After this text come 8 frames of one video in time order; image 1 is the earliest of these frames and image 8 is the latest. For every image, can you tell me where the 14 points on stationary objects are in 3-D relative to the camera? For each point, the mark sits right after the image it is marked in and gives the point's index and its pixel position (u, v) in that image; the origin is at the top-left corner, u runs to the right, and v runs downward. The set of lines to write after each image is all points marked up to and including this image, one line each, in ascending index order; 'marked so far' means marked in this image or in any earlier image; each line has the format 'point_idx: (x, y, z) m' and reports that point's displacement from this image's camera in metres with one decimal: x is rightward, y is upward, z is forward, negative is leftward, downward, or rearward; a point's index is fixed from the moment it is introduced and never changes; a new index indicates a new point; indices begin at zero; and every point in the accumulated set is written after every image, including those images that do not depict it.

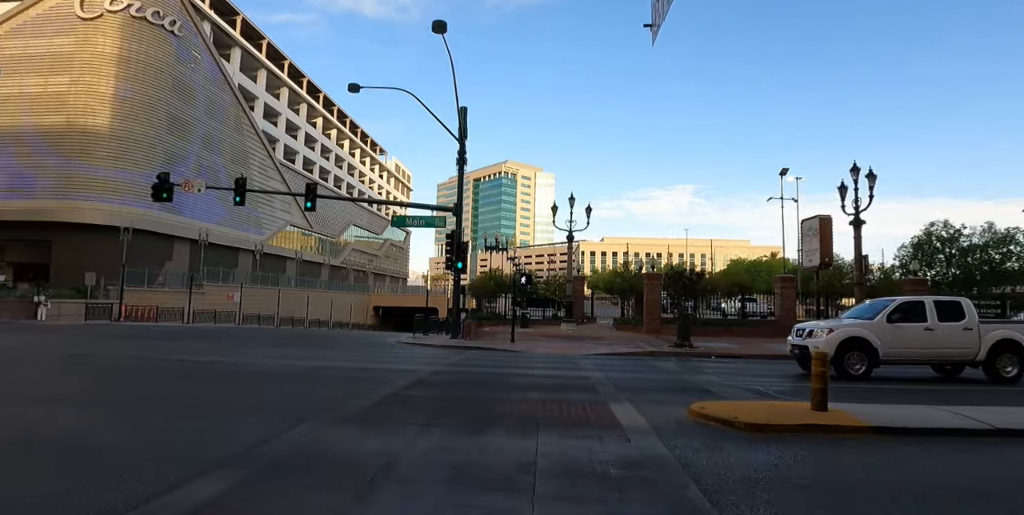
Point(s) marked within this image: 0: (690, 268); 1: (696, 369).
0: (+7.0, -0.4, +19.5) m
1: (+5.0, -3.0, +13.8) m
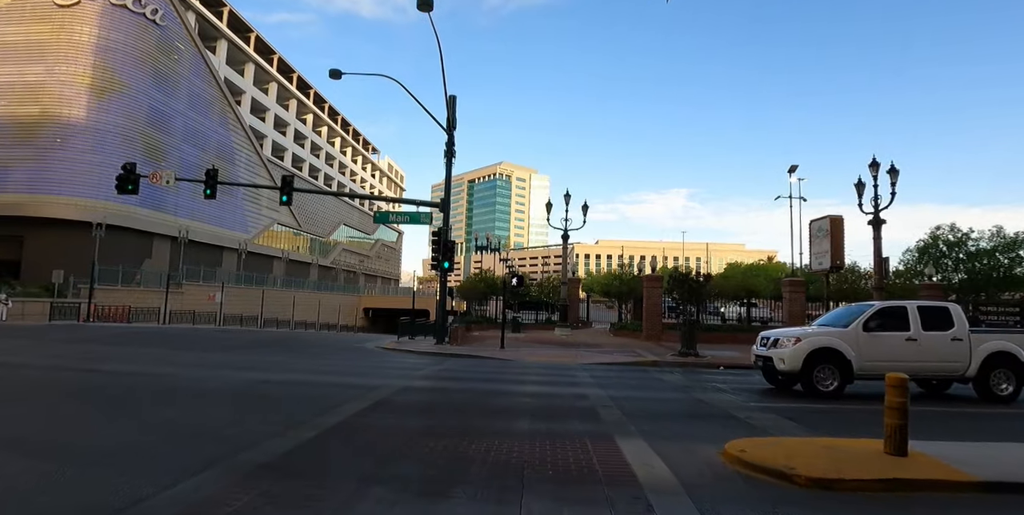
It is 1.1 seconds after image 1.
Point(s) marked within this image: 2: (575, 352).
0: (+6.7, -0.5, +18.0) m
1: (+4.7, -3.0, +12.2) m
2: (+2.3, -3.5, +18.2) m
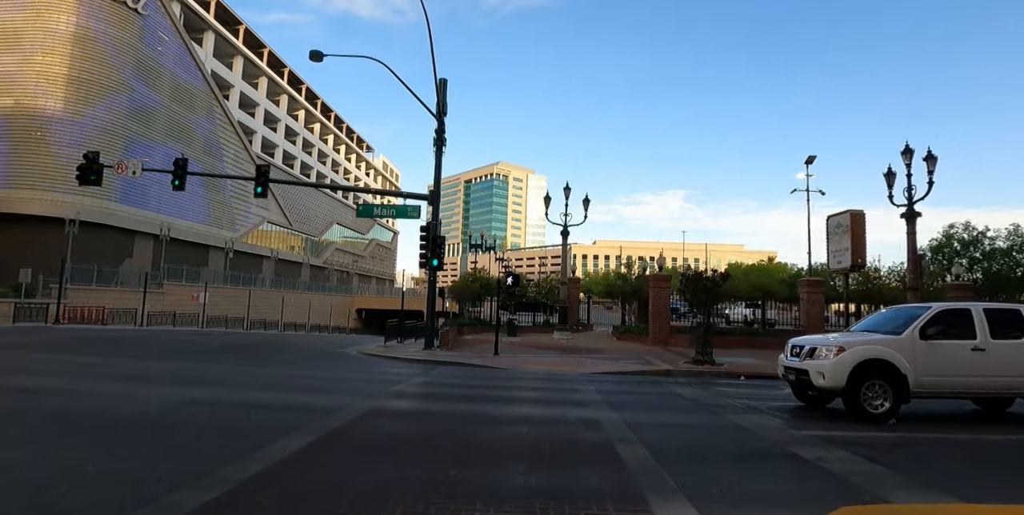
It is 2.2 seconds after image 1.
0: (+6.5, -0.4, +16.2) m
1: (+4.6, -2.9, +10.4) m
2: (+2.1, -3.4, +16.4) m
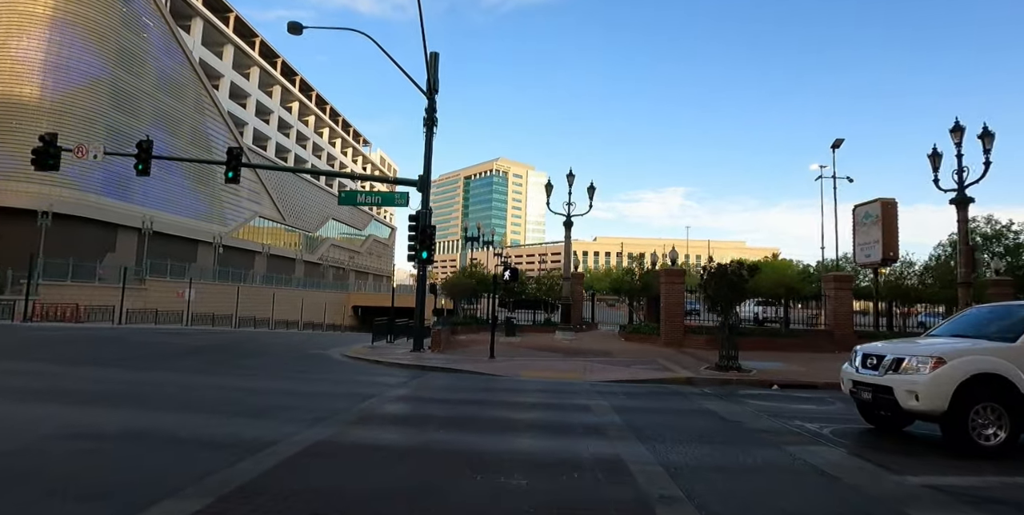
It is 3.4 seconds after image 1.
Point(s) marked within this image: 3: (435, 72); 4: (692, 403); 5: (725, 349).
0: (+6.5, -0.1, +14.3) m
1: (+4.5, -2.7, +8.5) m
2: (+2.1, -3.1, +14.5) m
3: (-3.0, +7.1, +19.2) m
4: (+3.4, -2.7, +9.3) m
5: (+5.7, -2.5, +13.6) m
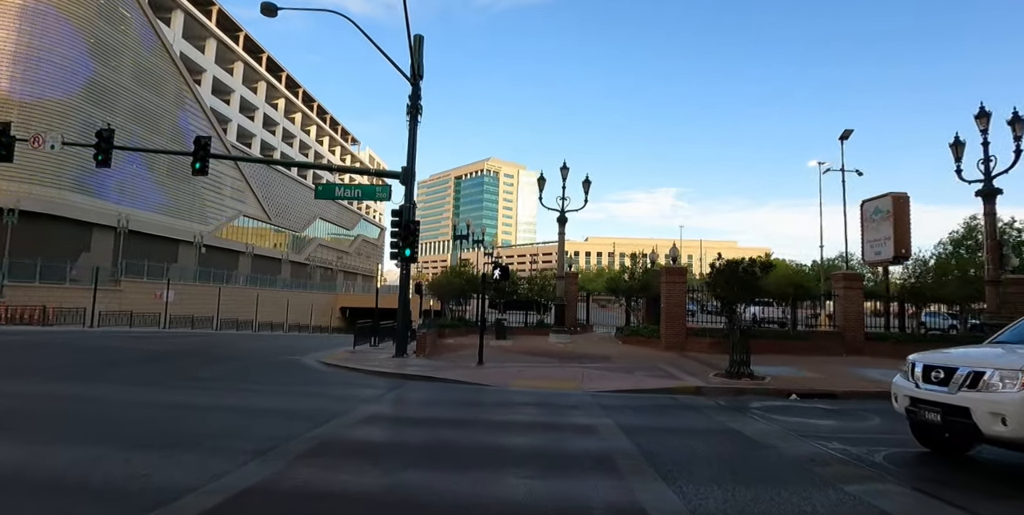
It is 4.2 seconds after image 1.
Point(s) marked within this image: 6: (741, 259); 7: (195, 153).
0: (+6.2, 0.0, +13.2) m
1: (+4.3, -2.6, +7.3) m
2: (+1.8, -3.0, +13.3) m
3: (-3.3, +7.2, +17.9) m
4: (+3.2, -2.6, +8.1) m
5: (+5.5, -2.4, +12.4) m
6: (+6.2, -0.1, +13.4) m
7: (-11.3, +3.7, +18.0) m
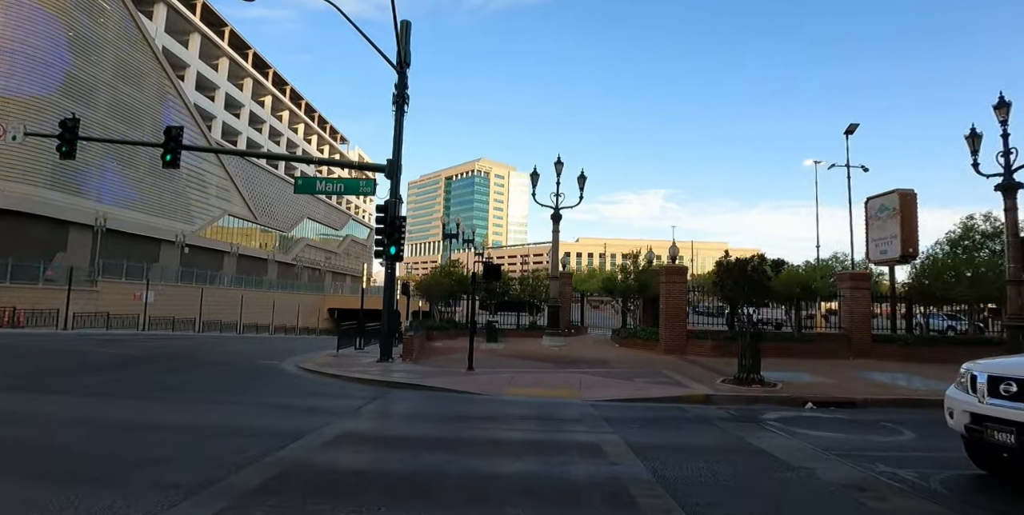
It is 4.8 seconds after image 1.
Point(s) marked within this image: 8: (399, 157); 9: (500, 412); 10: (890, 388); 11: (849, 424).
0: (+6.0, 0.0, +12.3) m
1: (+4.2, -2.5, +6.5) m
2: (+1.6, -3.0, +12.4) m
3: (-3.6, +7.2, +17.0) m
4: (+3.1, -2.5, +7.2) m
5: (+5.3, -2.3, +11.5) m
6: (+6.0, 0.0, +12.6) m
7: (-11.6, +3.8, +16.9) m
8: (-3.5, +3.1, +15.5) m
9: (-0.2, -2.9, +9.2) m
10: (+8.7, -3.0, +11.6) m
11: (+5.6, -2.8, +8.4) m
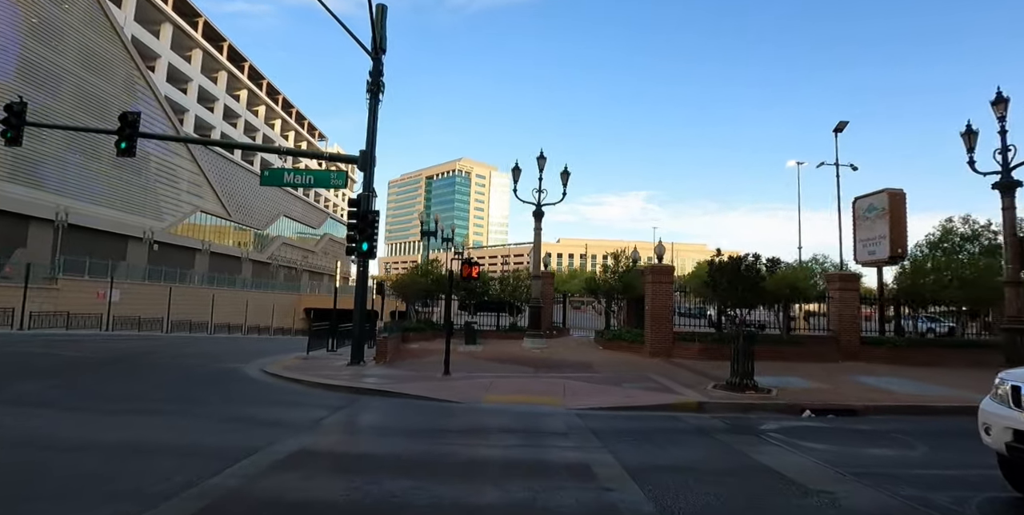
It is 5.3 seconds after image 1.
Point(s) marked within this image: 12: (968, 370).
0: (+5.6, +0.1, +11.7) m
1: (+4.0, -2.5, +5.8) m
2: (+1.1, -2.9, +11.6) m
3: (-4.1, +7.3, +16.0) m
4: (+2.8, -2.5, +6.5) m
5: (+4.9, -2.3, +10.9) m
6: (+5.5, 0.0, +12.0) m
7: (-12.2, +3.9, +15.7) m
8: (-4.0, +3.2, +14.5) m
9: (-0.6, -2.8, +8.4) m
10: (+8.2, -3.0, +11.1) m
11: (+5.3, -2.8, +7.8) m
12: (+14.1, -3.5, +15.6) m
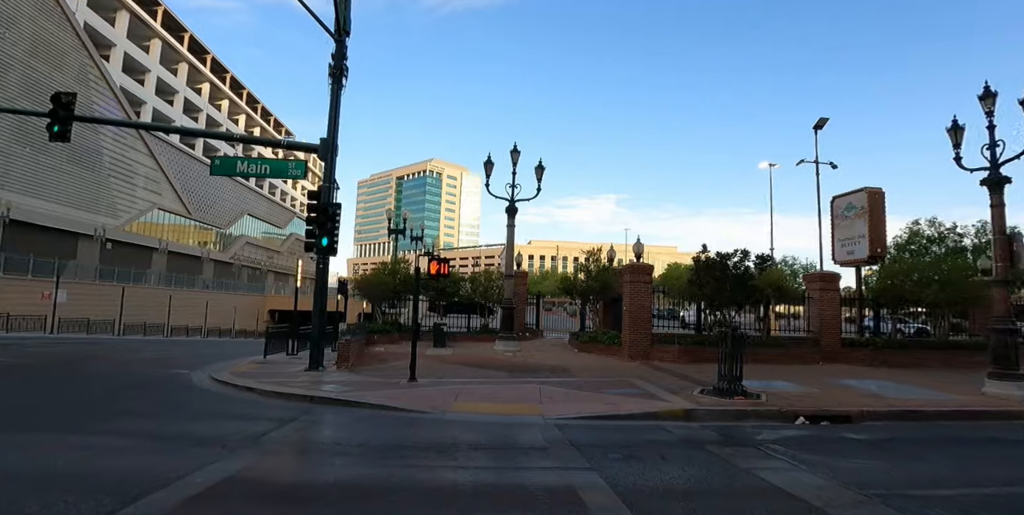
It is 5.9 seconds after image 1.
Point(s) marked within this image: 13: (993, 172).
0: (+5.0, +0.1, +11.1) m
1: (+3.7, -2.4, +5.1) m
2: (+0.5, -2.8, +10.8) m
3: (-4.9, +7.4, +14.9) m
4: (+2.5, -2.4, +5.7) m
5: (+4.3, -2.2, +10.2) m
6: (+4.9, +0.1, +11.4) m
7: (-12.9, +4.1, +14.1) m
8: (-4.7, +3.3, +13.4) m
9: (-1.0, -2.7, +7.4) m
10: (+7.7, -2.9, +10.6) m
11: (+4.9, -2.7, +7.2) m
12: (+13.3, -3.5, +15.4) m
13: (+10.9, +2.0, +11.5) m
